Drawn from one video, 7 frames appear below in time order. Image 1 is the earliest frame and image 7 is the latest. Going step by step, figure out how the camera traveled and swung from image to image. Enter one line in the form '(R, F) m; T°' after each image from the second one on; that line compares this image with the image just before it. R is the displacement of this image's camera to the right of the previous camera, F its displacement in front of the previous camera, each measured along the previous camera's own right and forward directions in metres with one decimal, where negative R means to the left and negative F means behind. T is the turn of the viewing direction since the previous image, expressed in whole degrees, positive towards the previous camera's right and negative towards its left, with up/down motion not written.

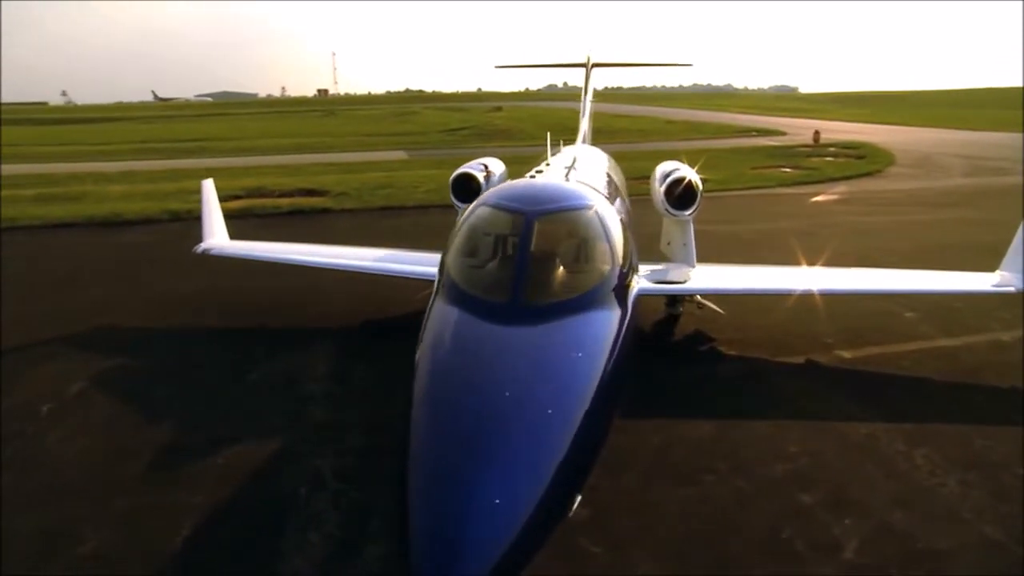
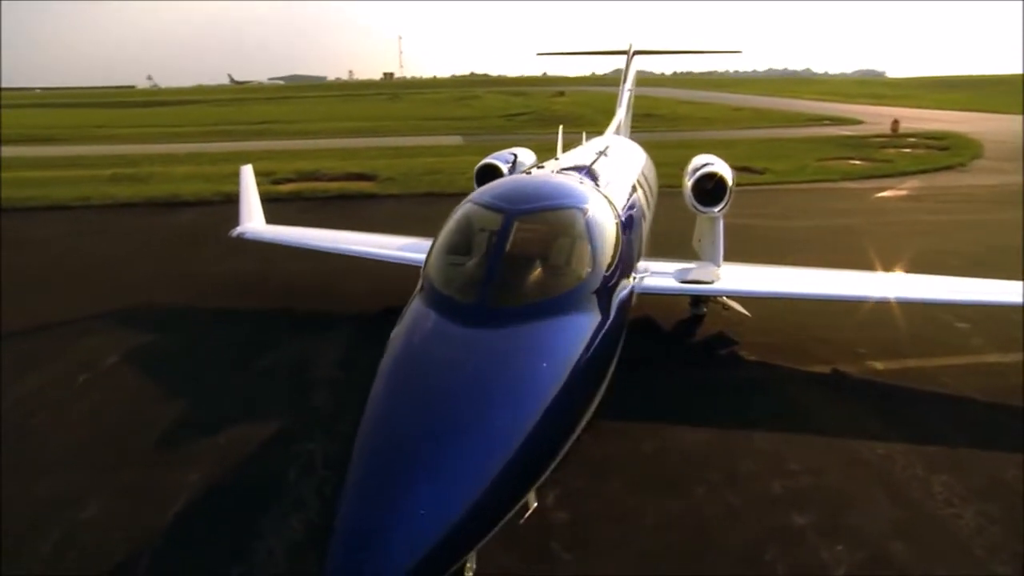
(+0.6, +0.1) m; -6°
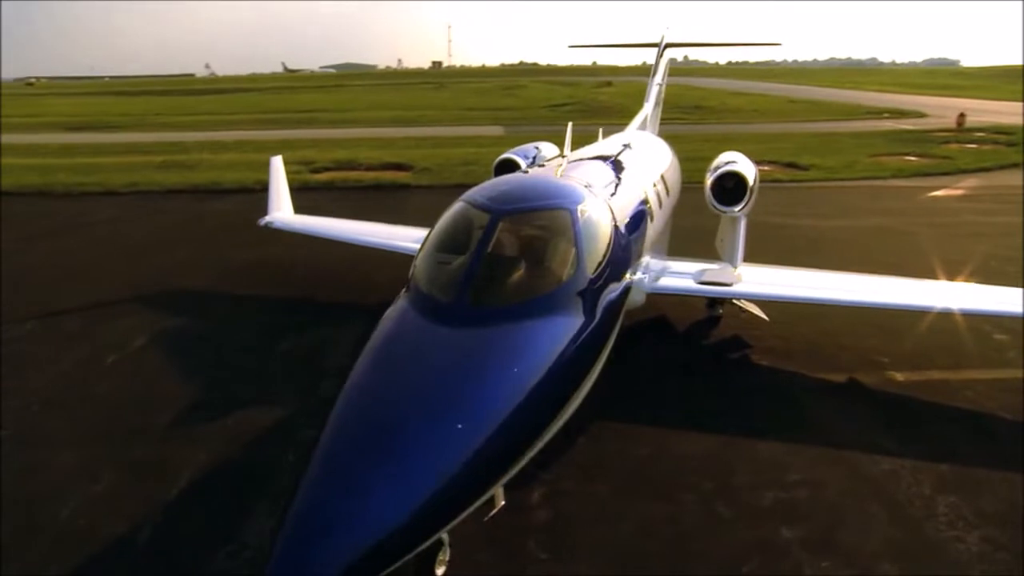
(+0.5, 0.0) m; -4°
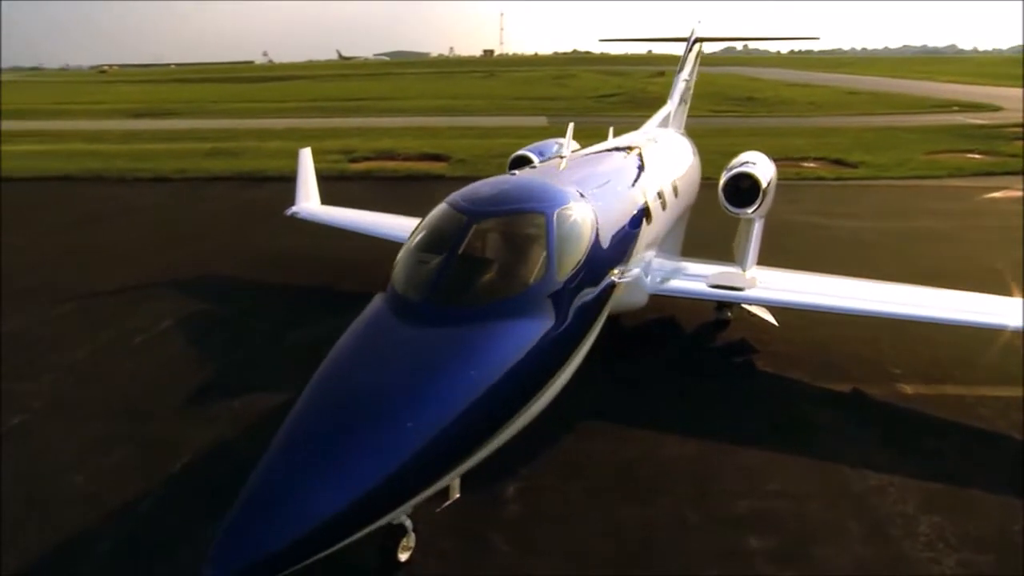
(+0.6, -0.1) m; -5°
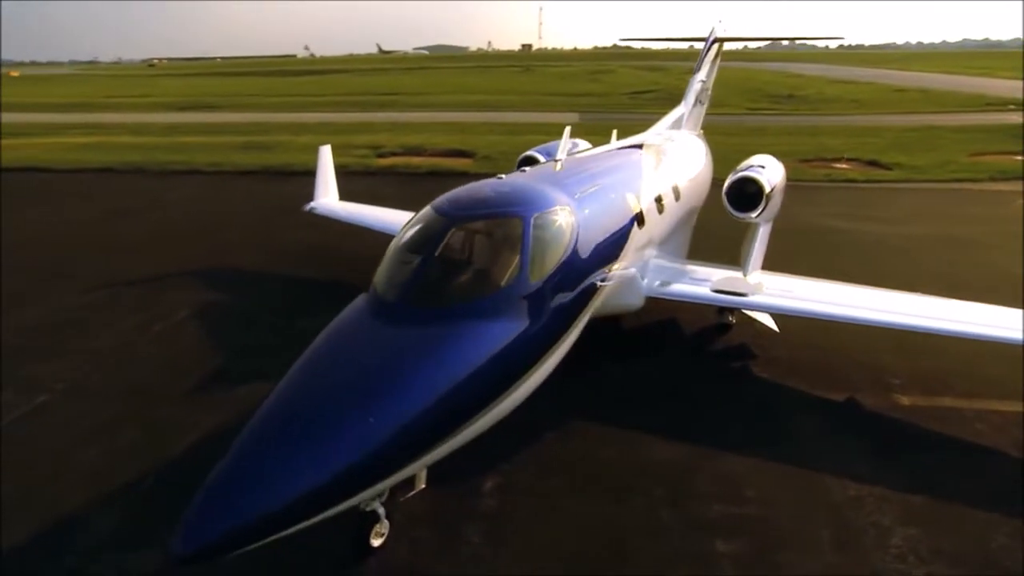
(+0.5, -0.1) m; -3°
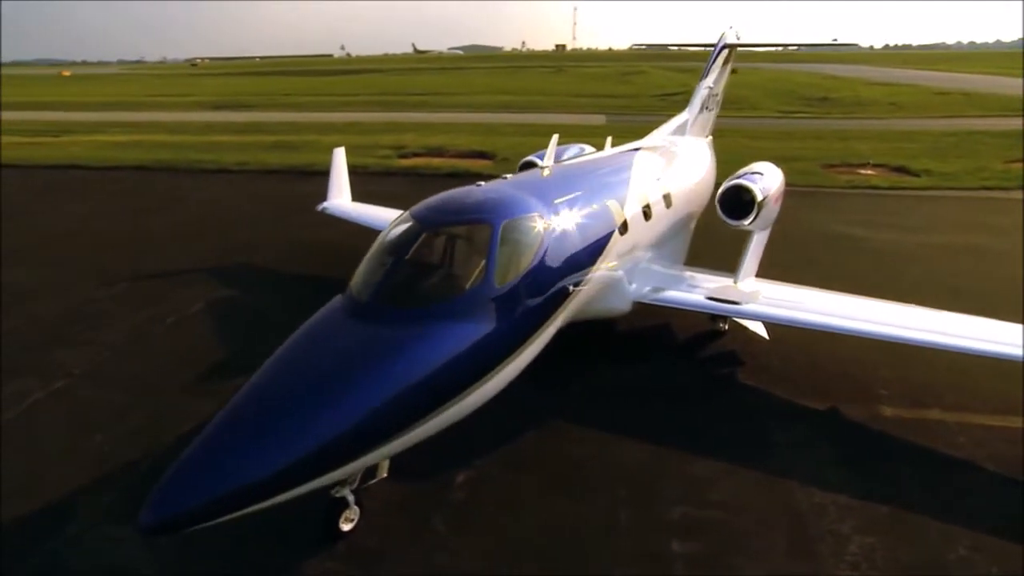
(+0.6, -0.2) m; -3°
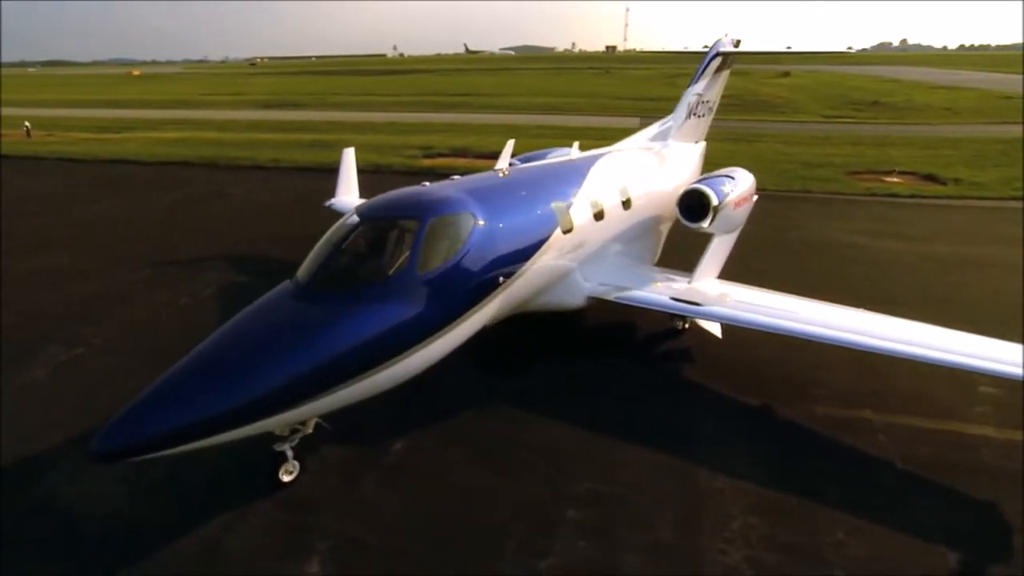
(+1.3, -0.6) m; -5°
